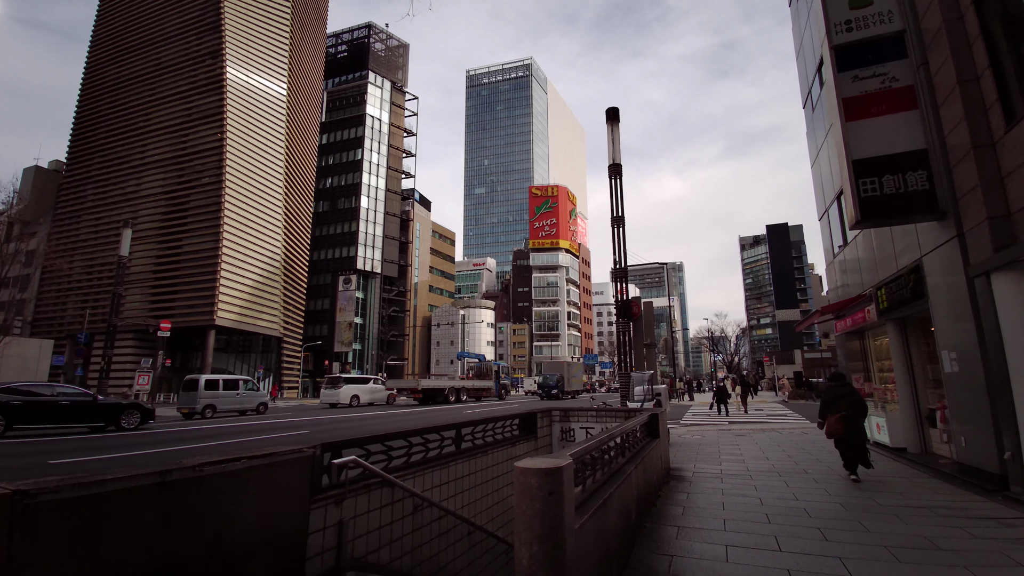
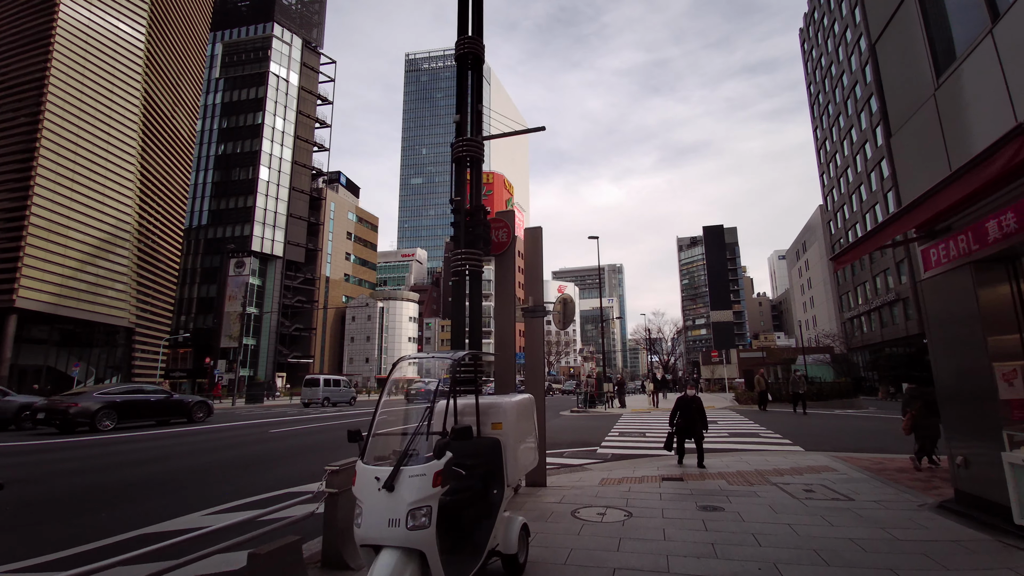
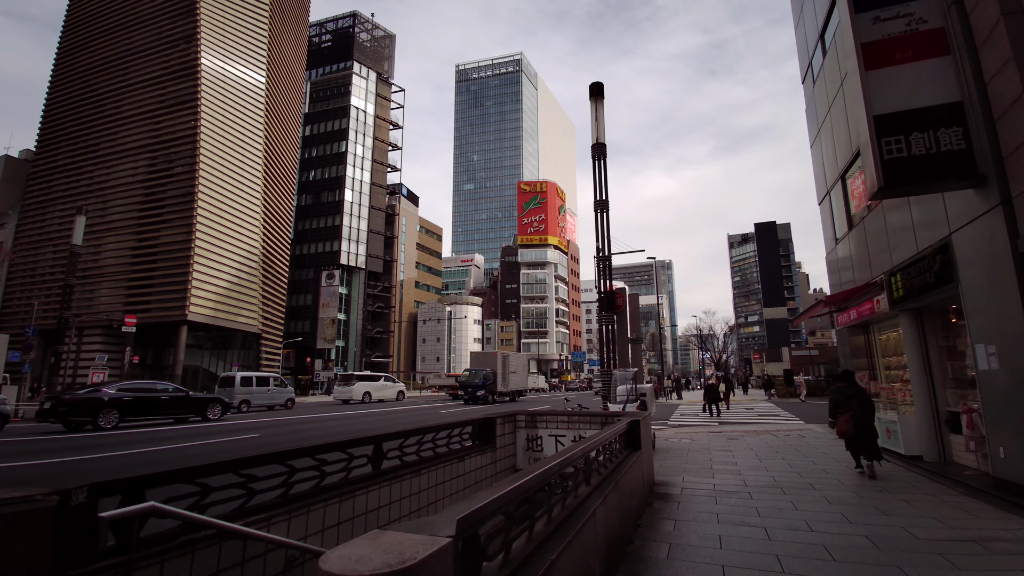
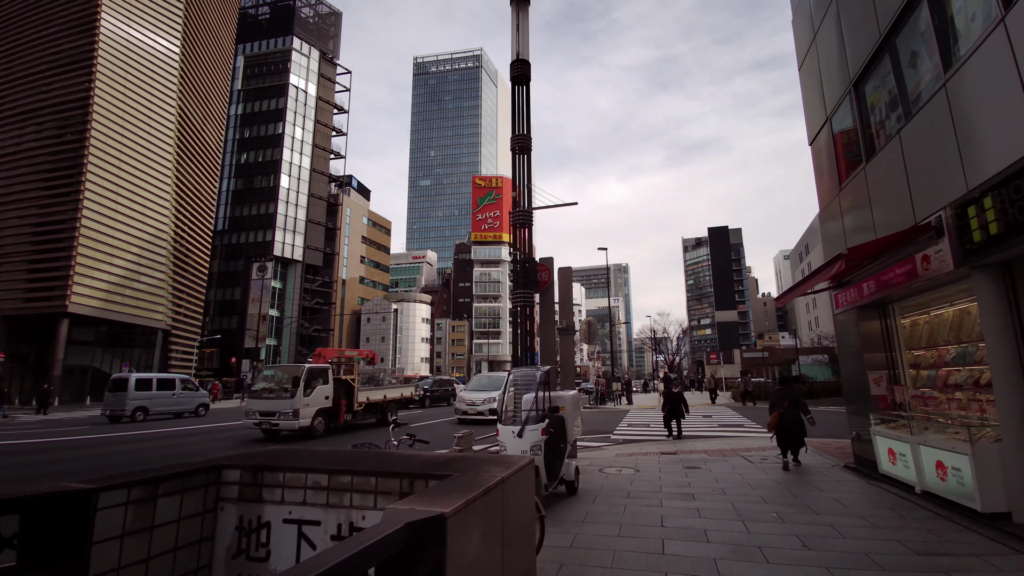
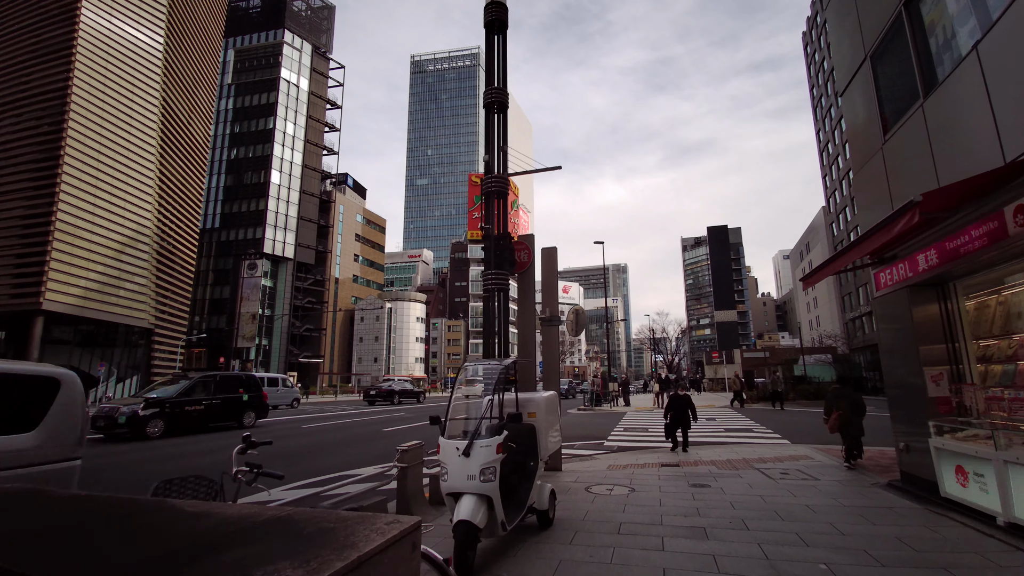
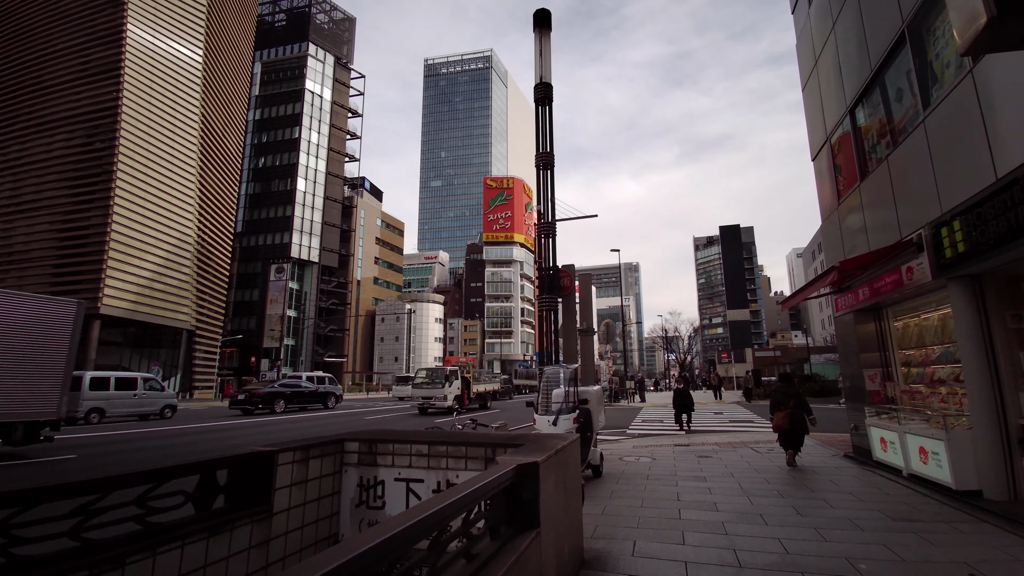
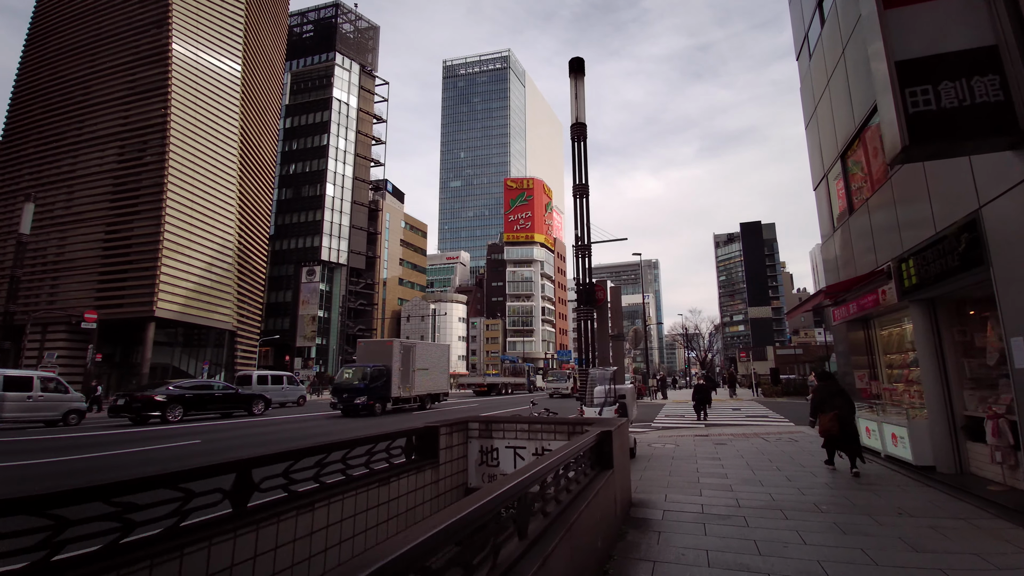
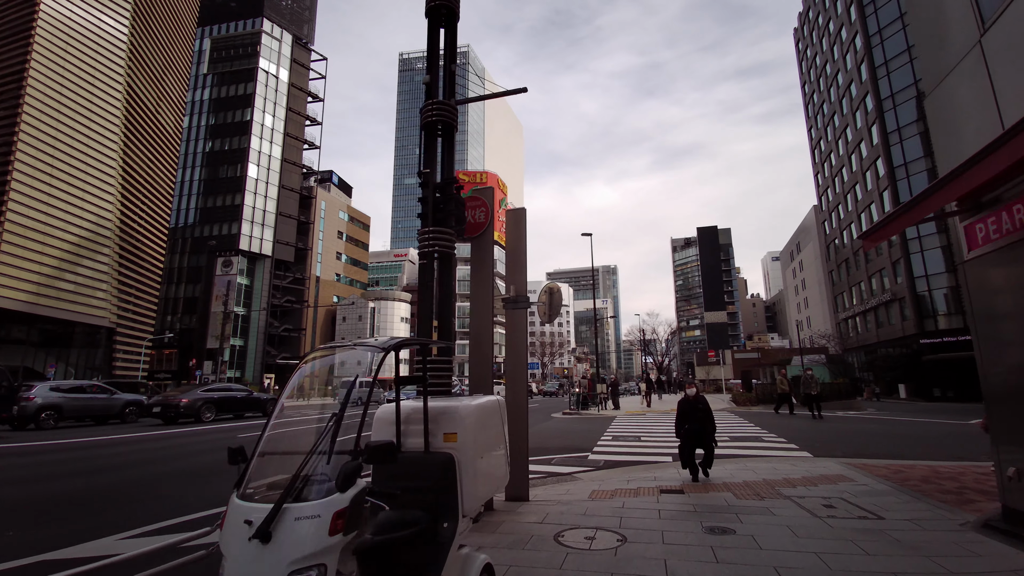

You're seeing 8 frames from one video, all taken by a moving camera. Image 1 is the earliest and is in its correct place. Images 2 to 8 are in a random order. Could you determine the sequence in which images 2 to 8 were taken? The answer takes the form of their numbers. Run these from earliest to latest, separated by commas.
3, 7, 6, 4, 5, 2, 8
